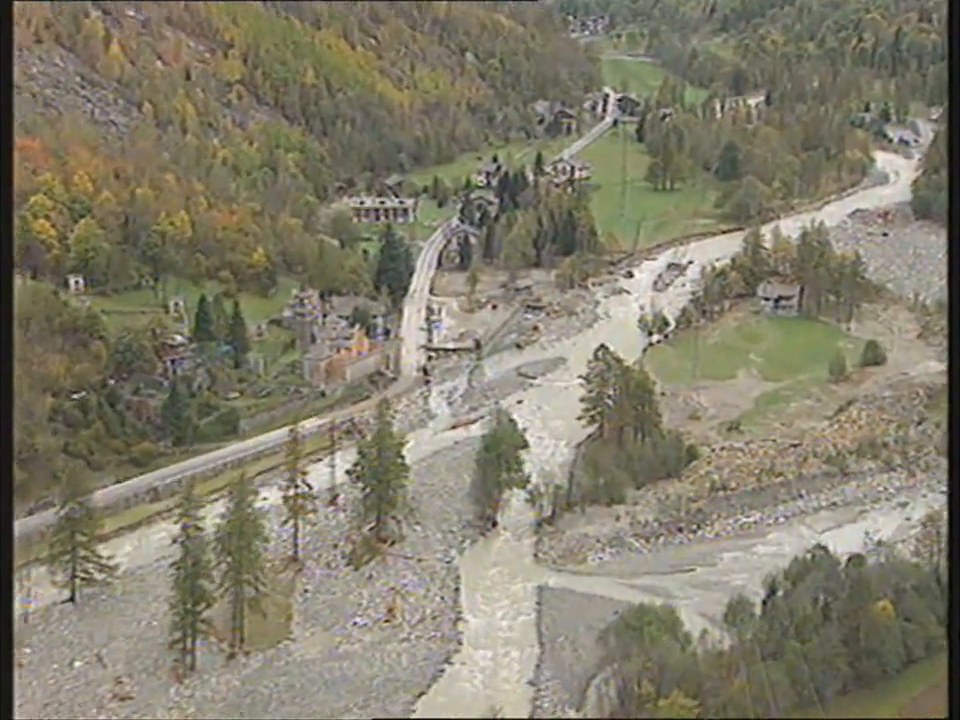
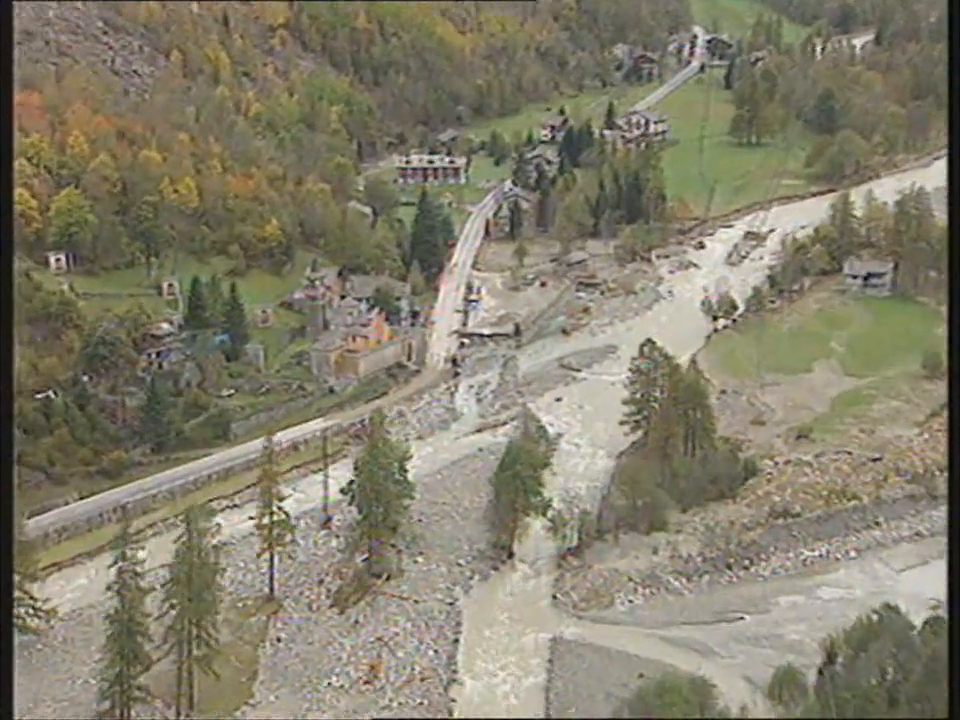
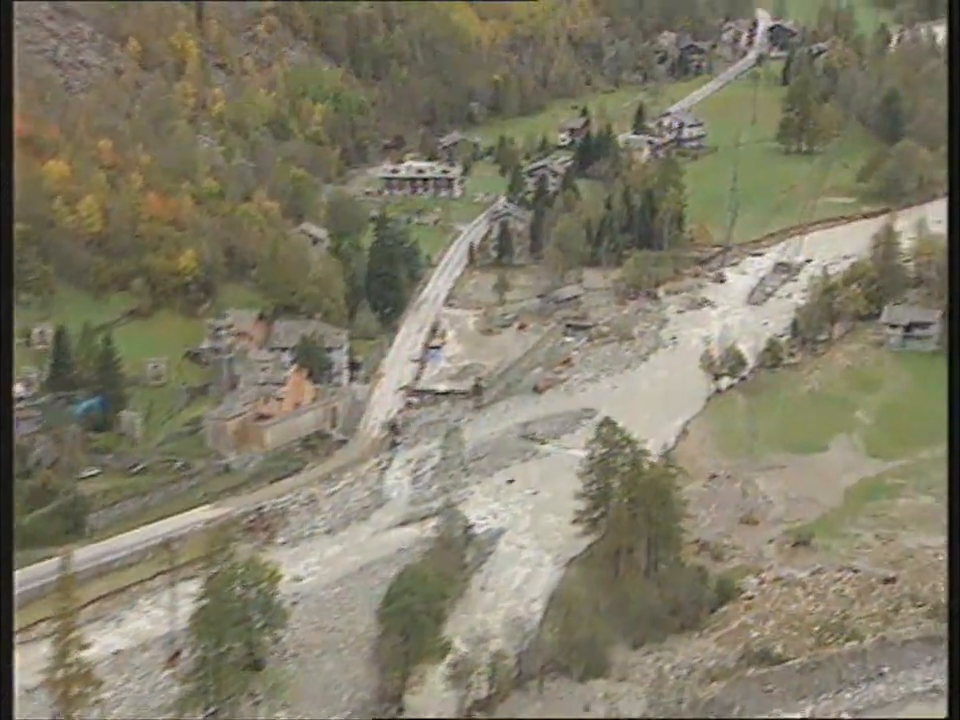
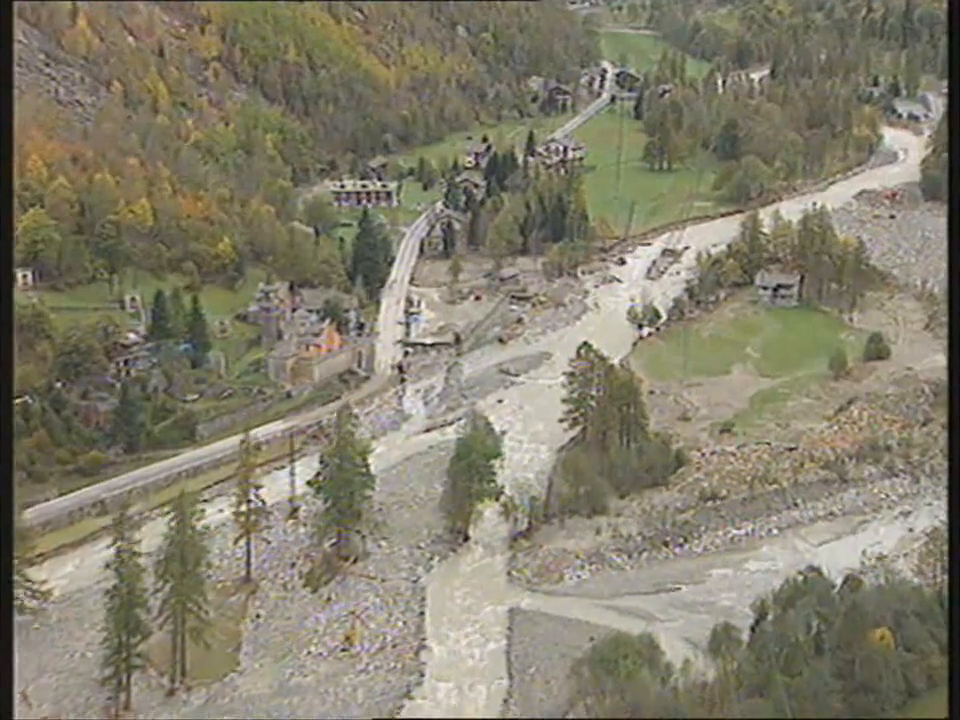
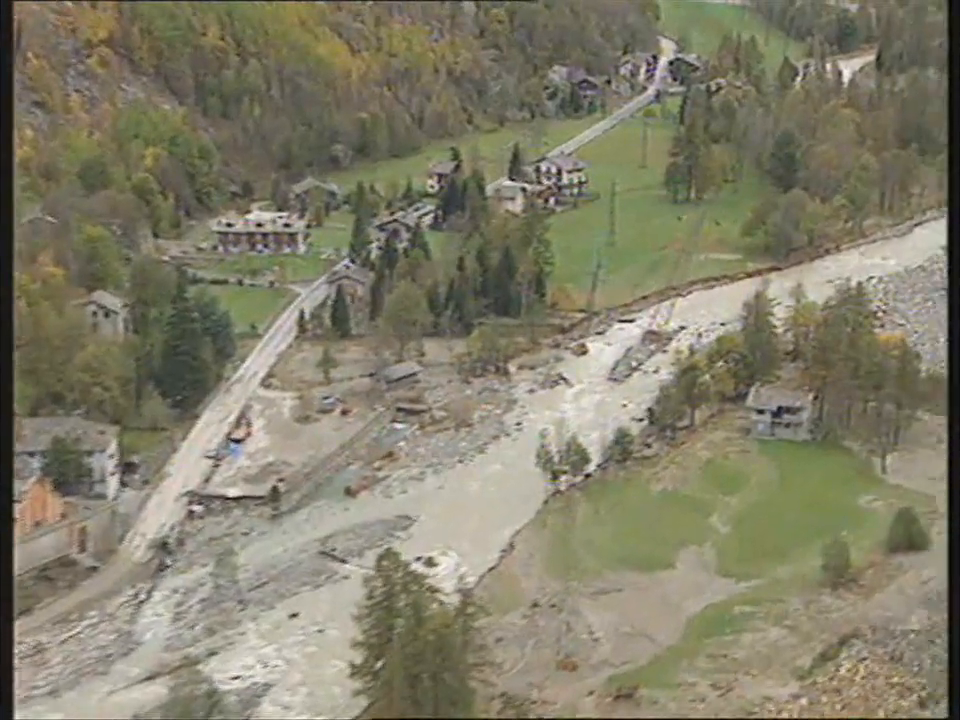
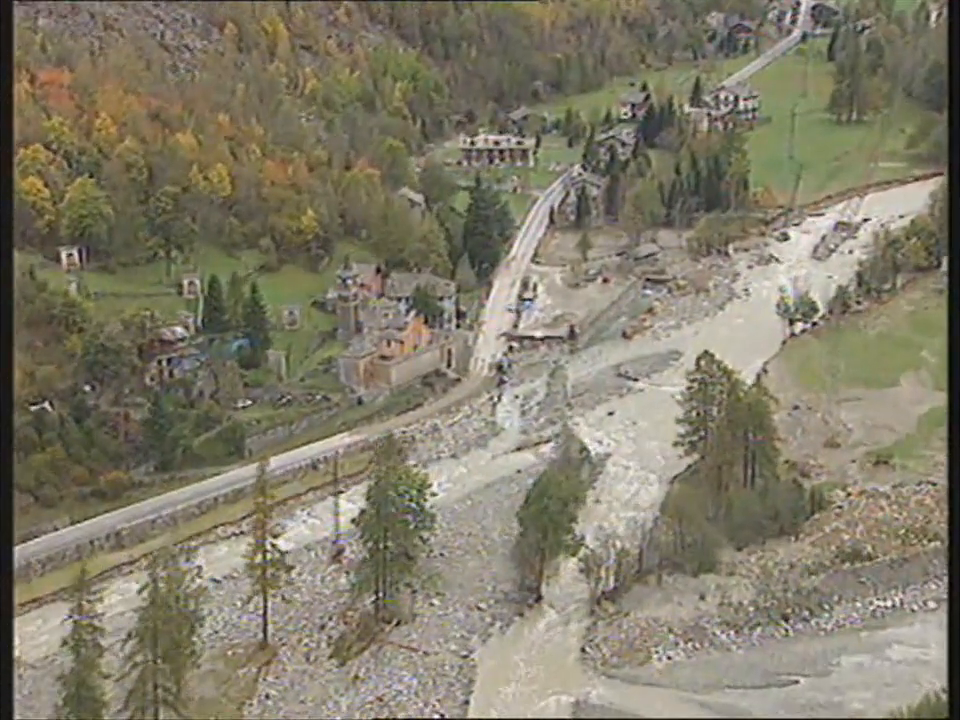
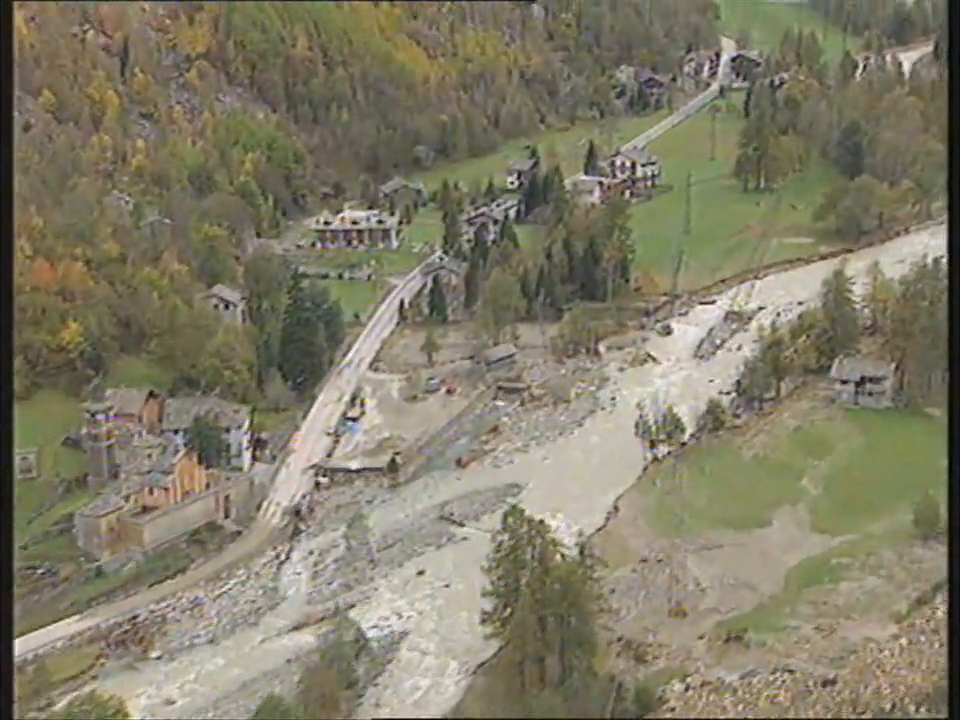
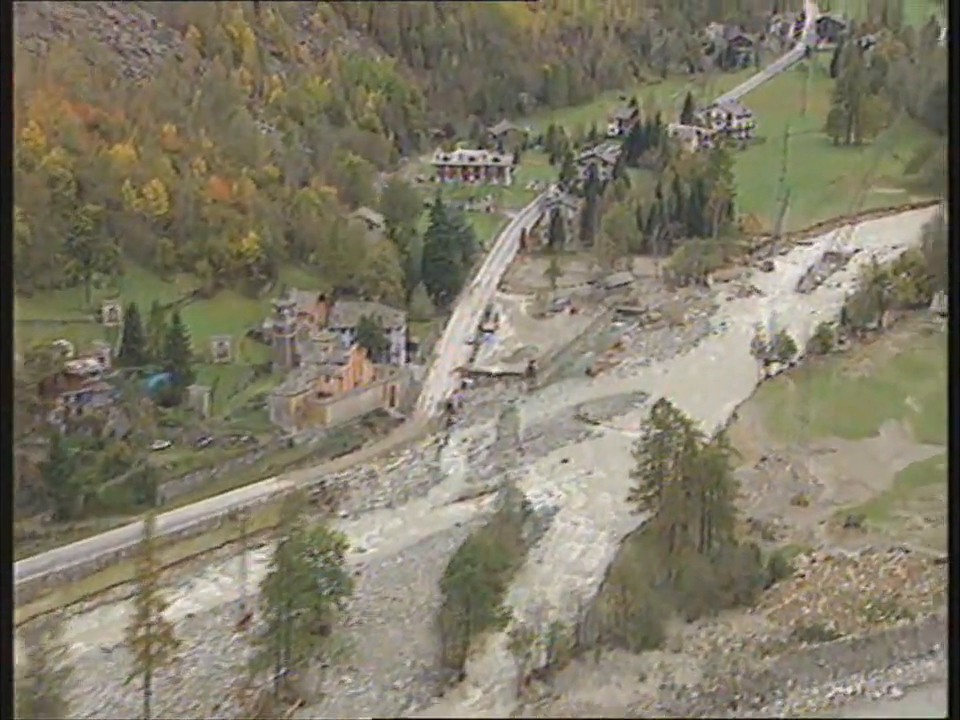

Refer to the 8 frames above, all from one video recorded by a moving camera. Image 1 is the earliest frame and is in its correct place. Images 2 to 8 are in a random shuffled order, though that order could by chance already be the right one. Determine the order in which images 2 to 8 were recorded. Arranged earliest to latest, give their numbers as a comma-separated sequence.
4, 2, 6, 8, 3, 7, 5
